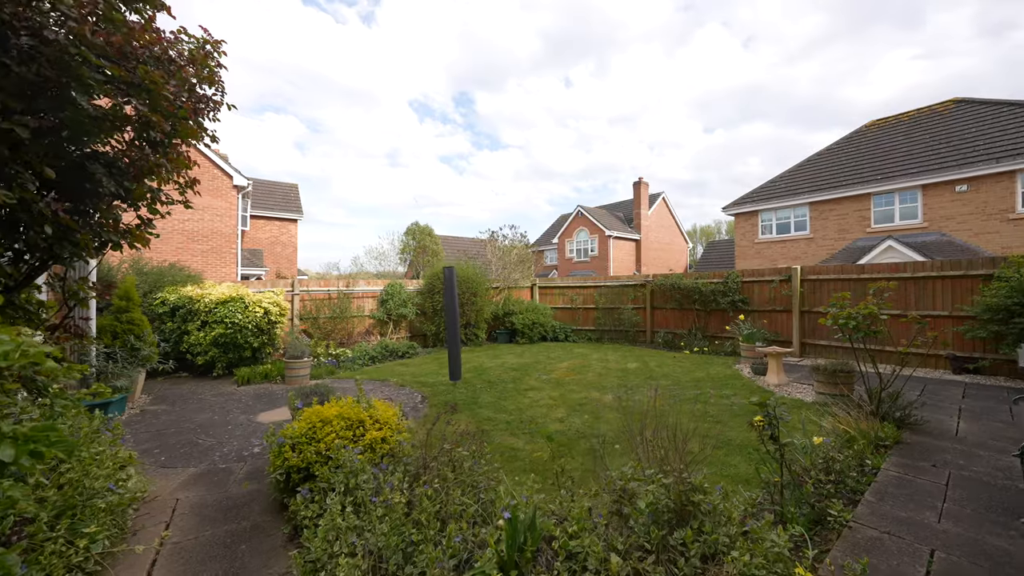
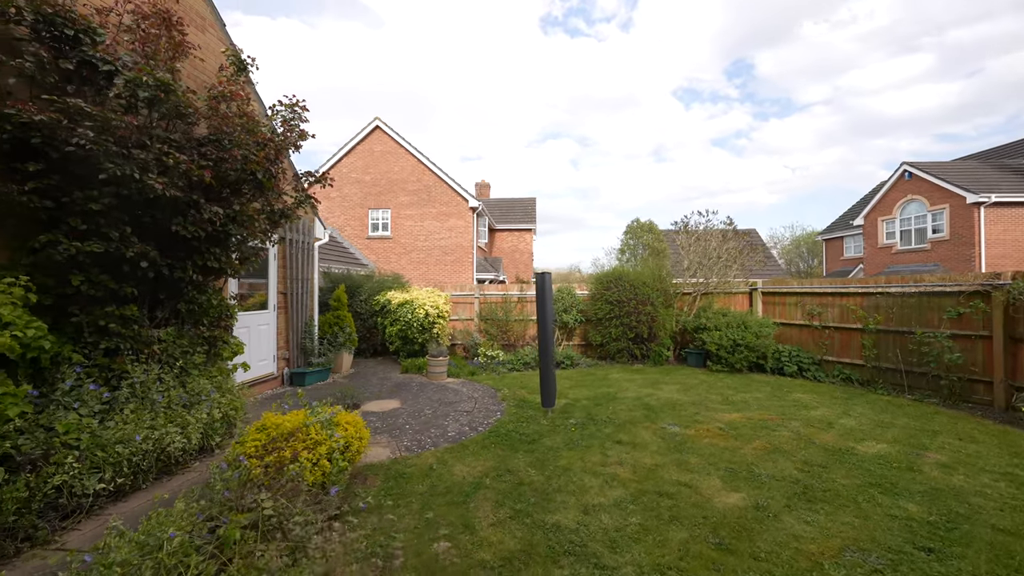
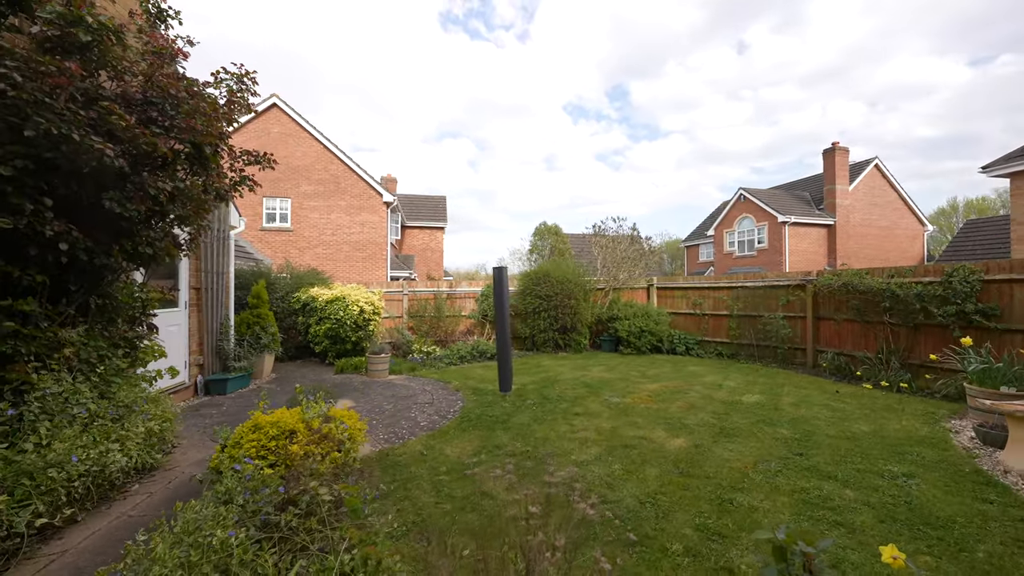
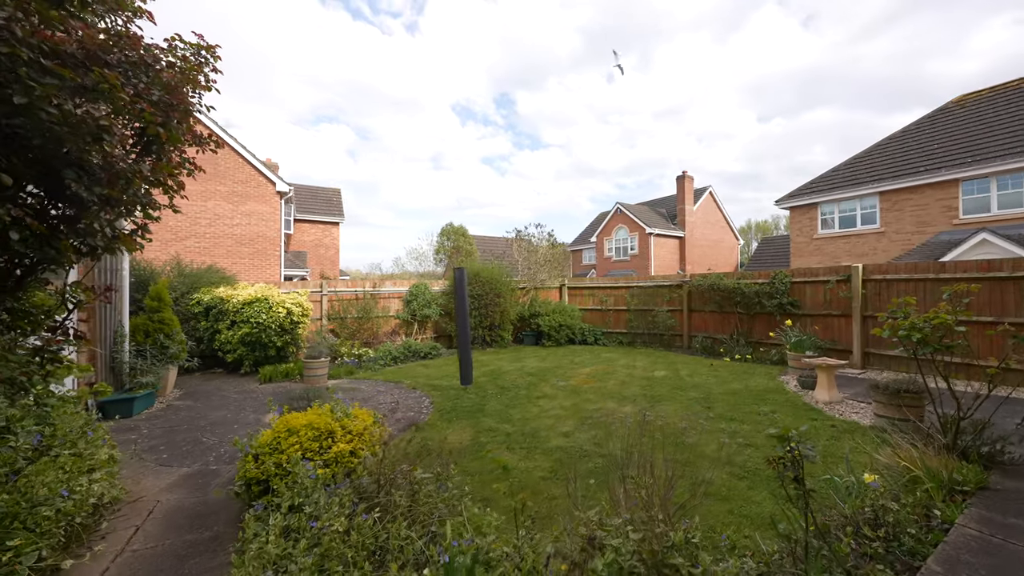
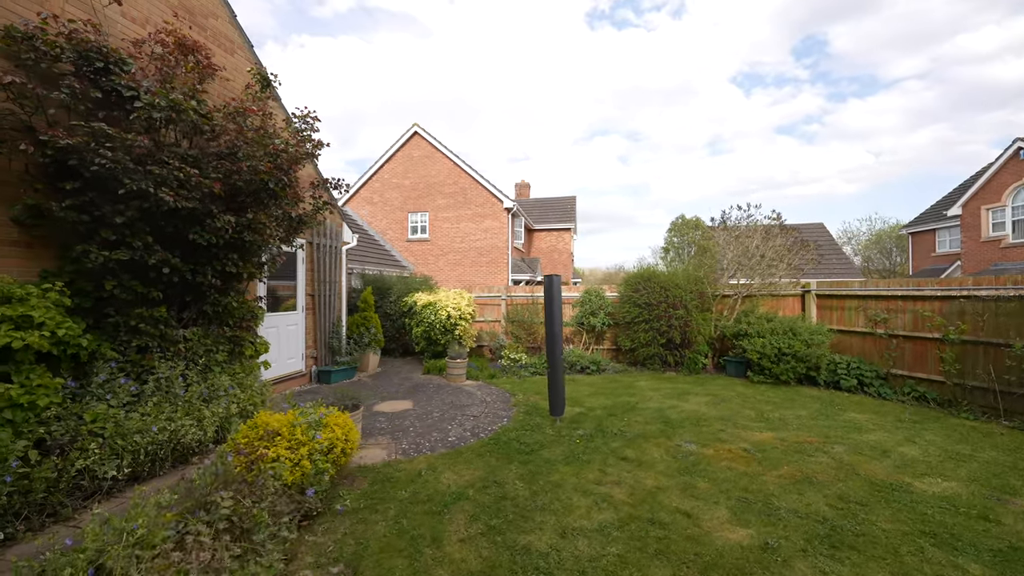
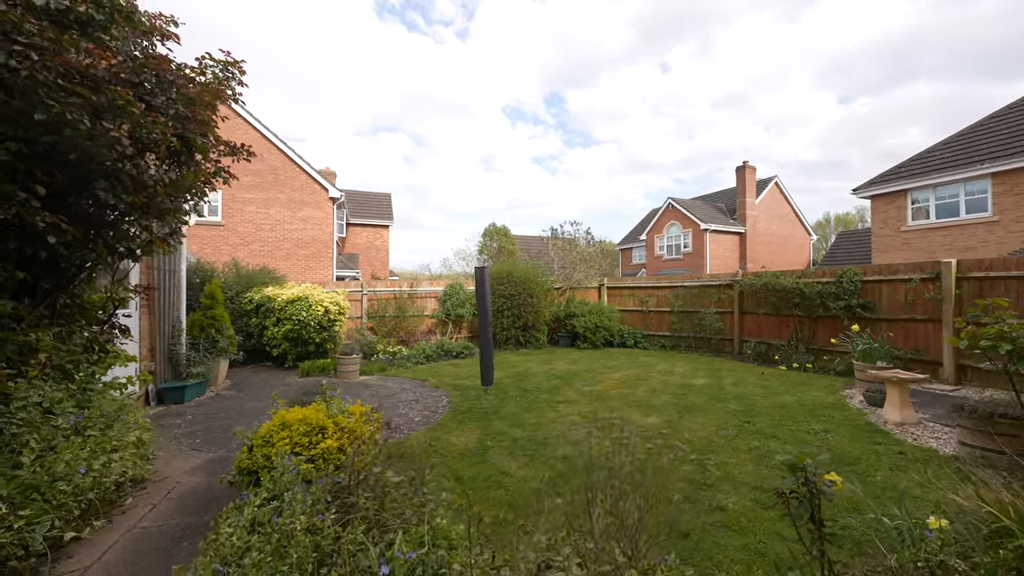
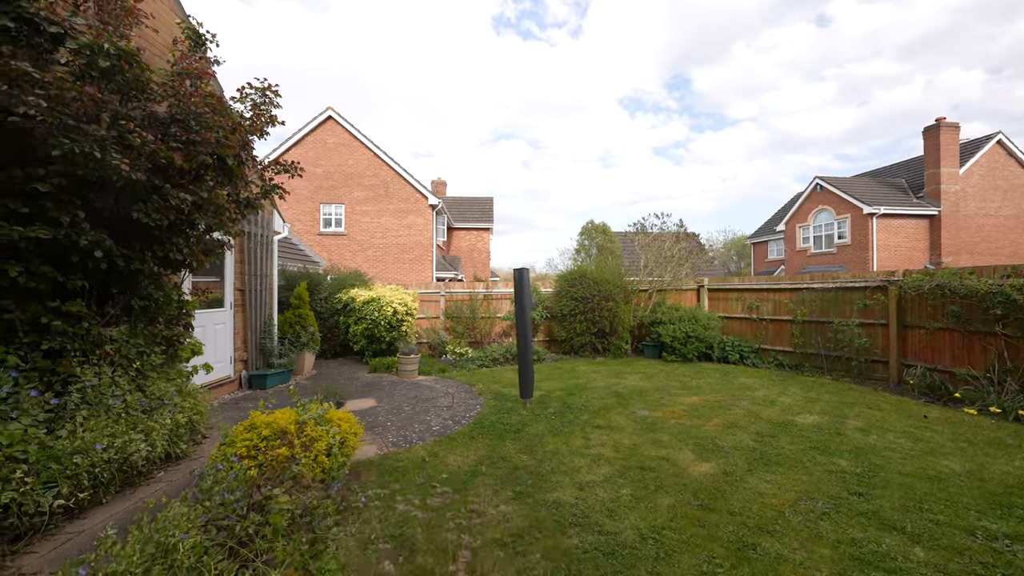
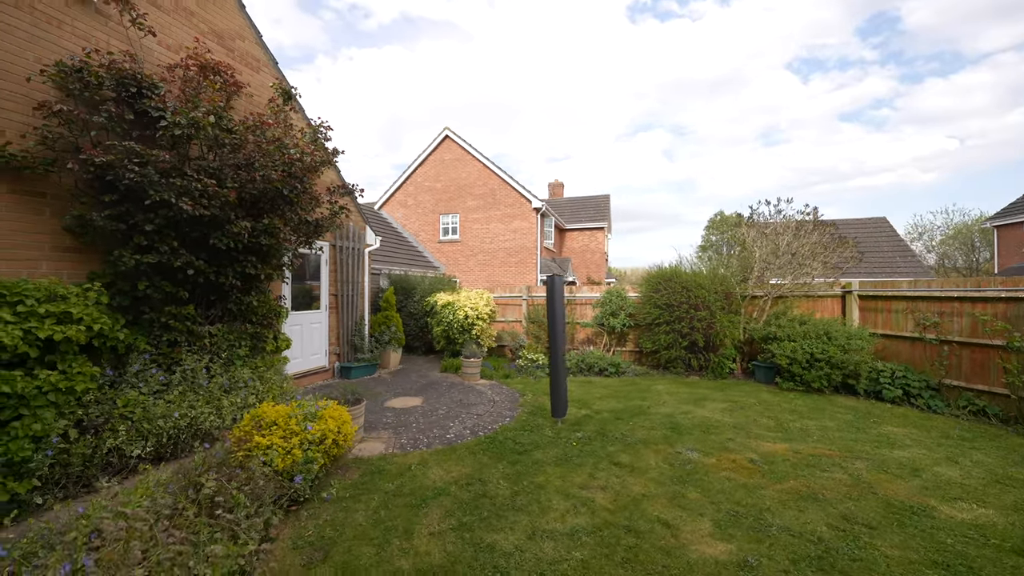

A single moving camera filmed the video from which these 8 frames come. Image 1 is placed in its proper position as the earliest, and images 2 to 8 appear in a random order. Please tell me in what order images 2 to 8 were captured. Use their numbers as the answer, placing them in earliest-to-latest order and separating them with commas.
4, 6, 3, 7, 2, 5, 8
